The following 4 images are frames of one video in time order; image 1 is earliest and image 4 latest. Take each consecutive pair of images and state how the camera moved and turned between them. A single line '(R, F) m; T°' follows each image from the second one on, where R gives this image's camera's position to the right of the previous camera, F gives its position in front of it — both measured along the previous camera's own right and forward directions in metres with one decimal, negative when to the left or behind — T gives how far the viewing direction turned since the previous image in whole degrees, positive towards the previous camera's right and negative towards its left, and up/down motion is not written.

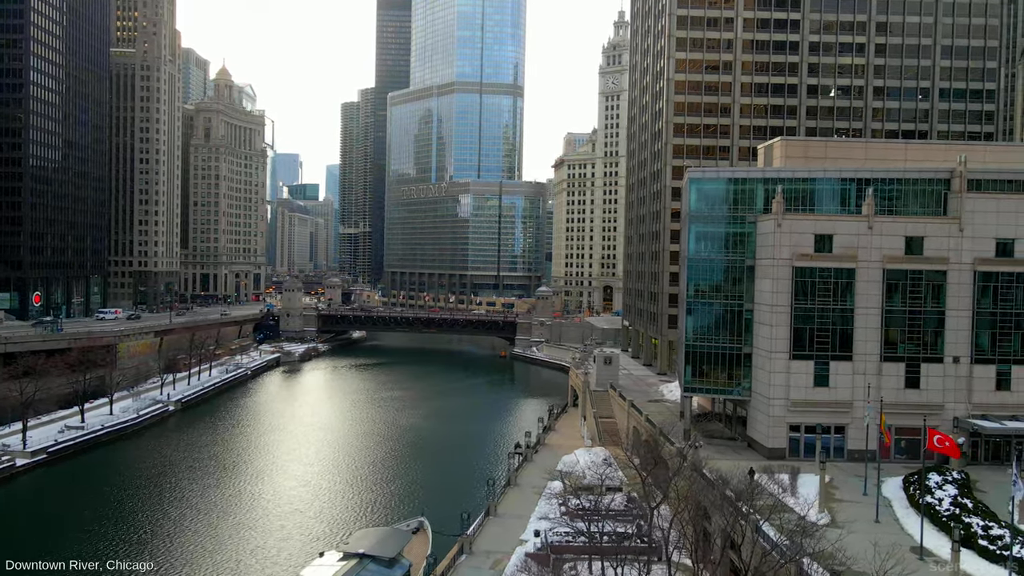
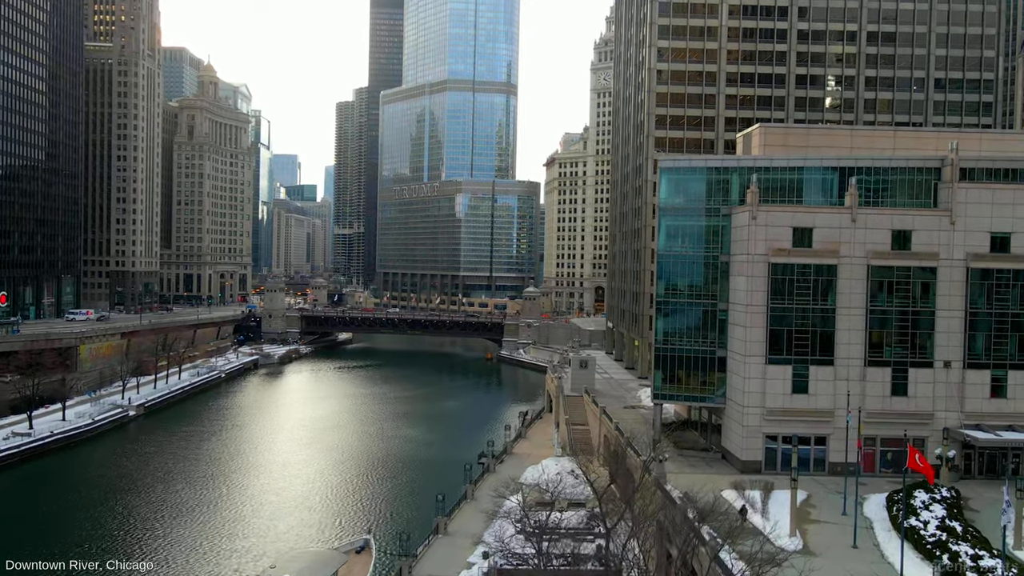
(+2.9, +3.8) m; 0°
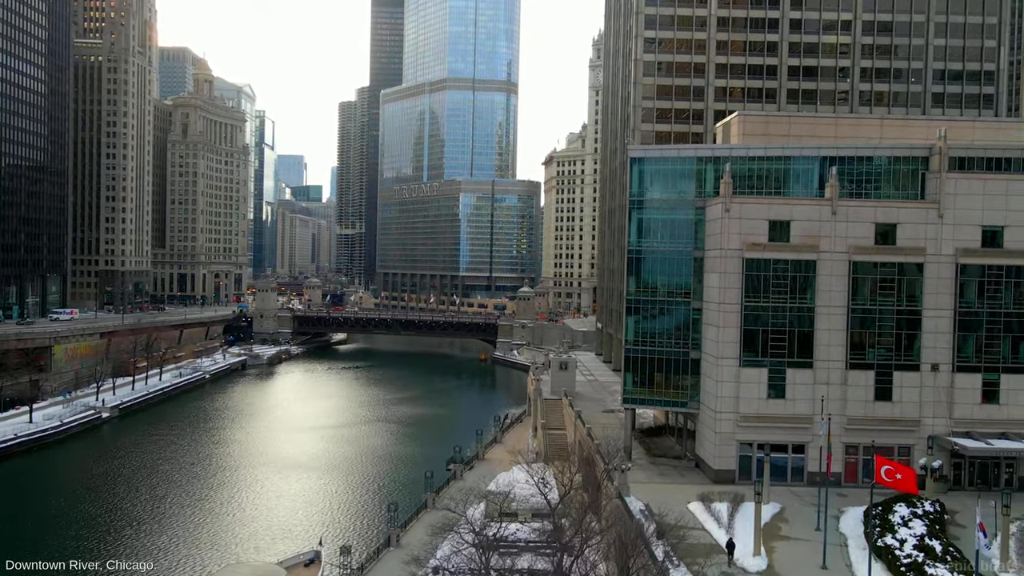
(+2.7, +2.6) m; -1°
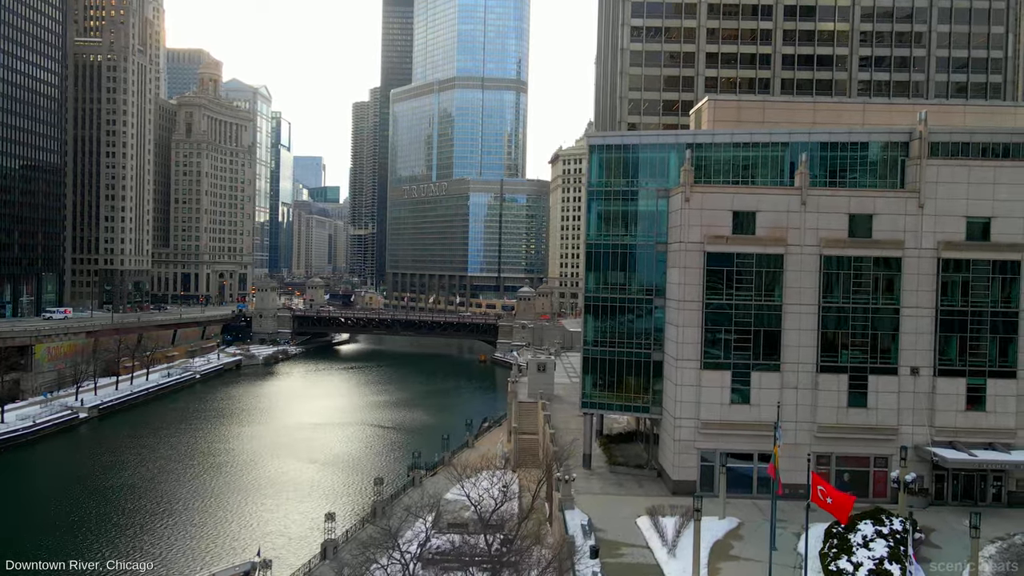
(+3.8, +2.7) m; -2°
